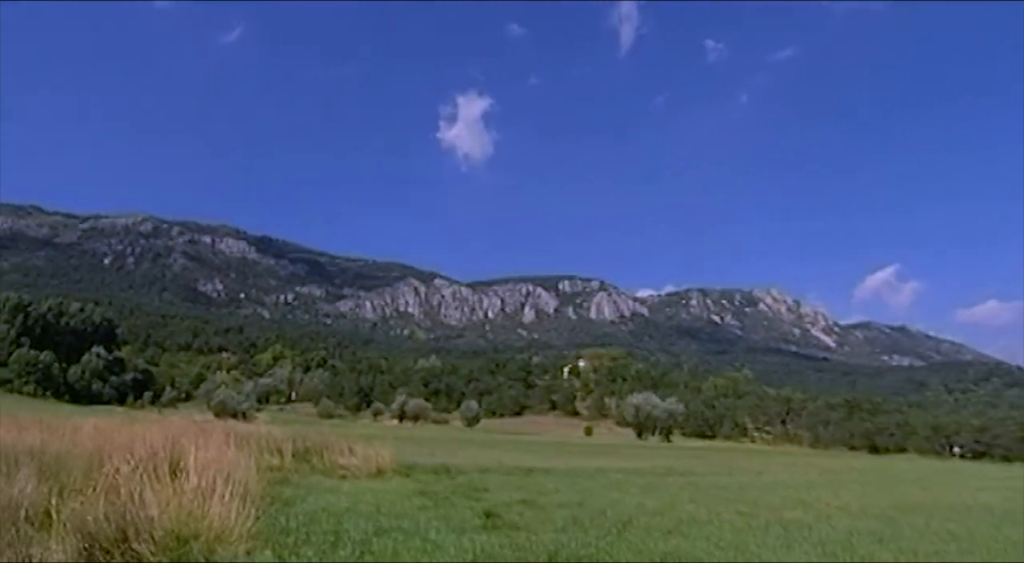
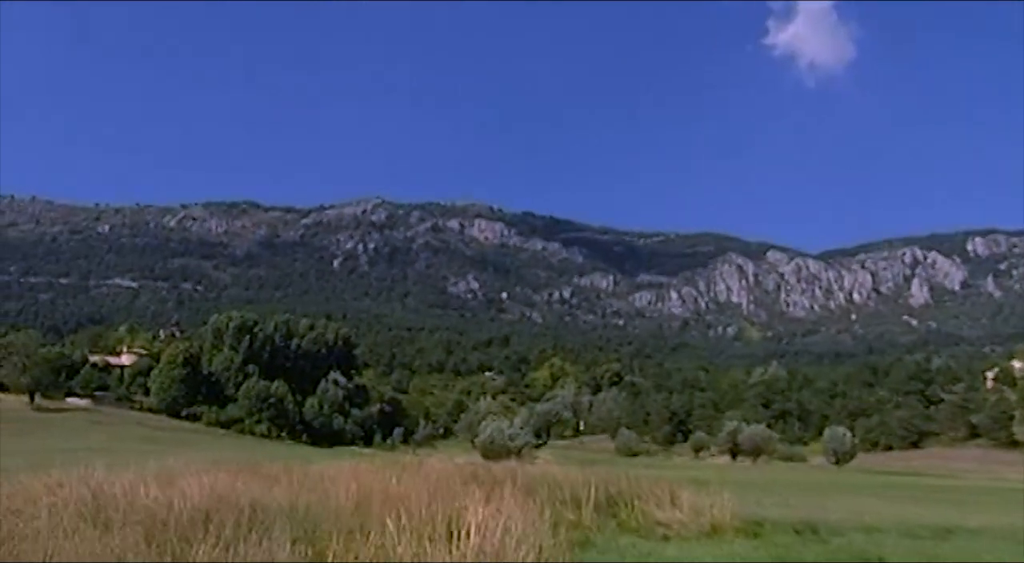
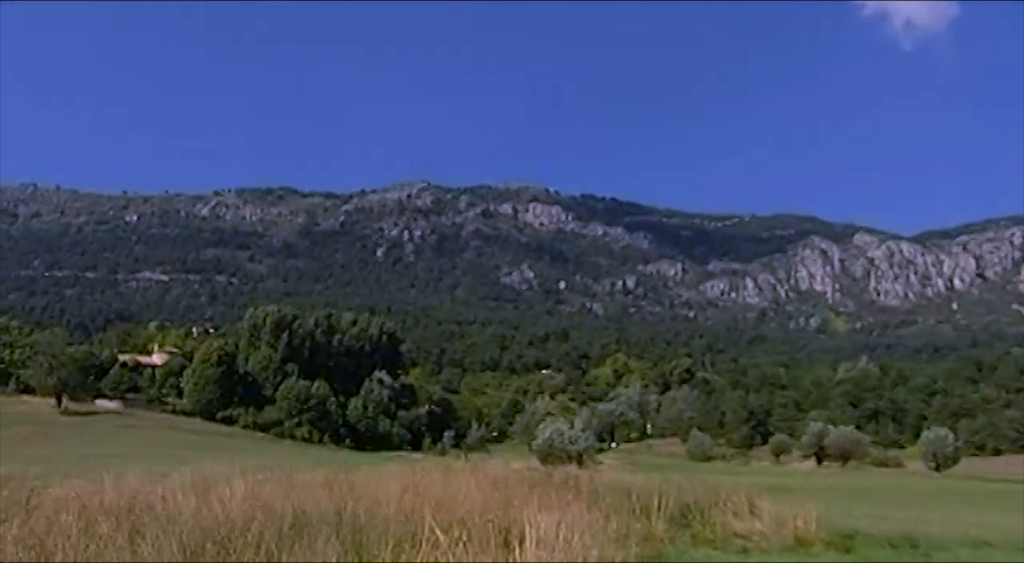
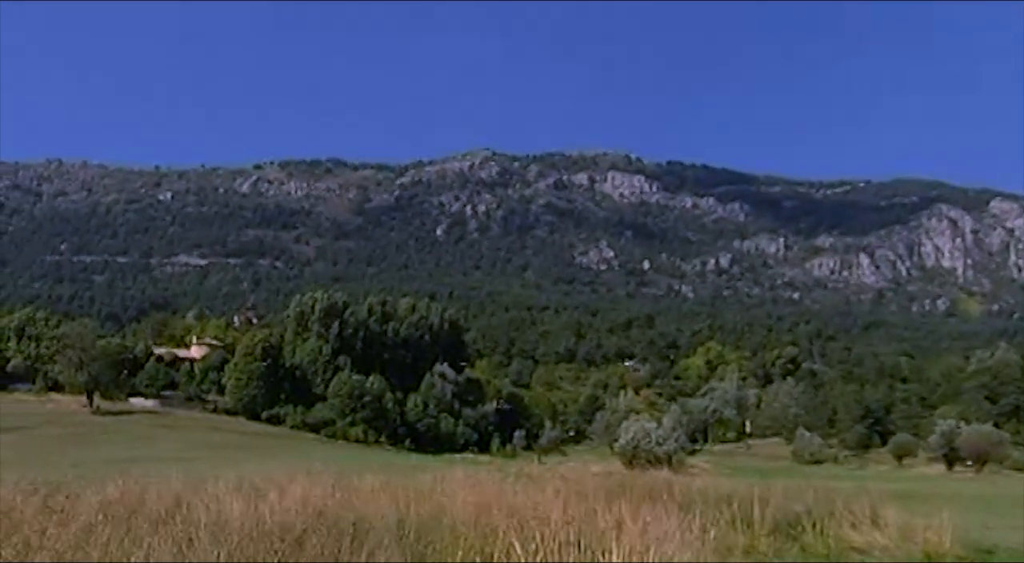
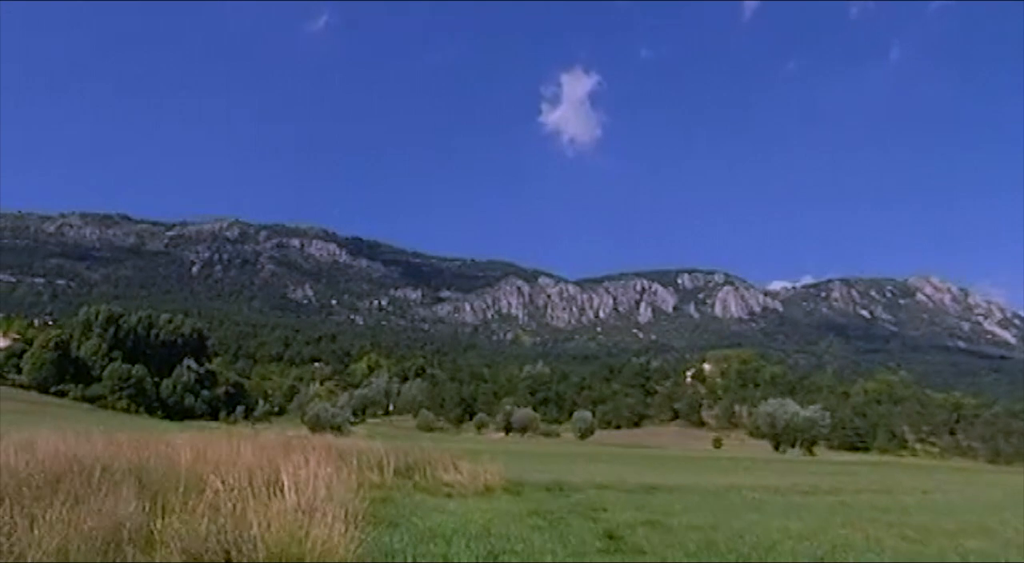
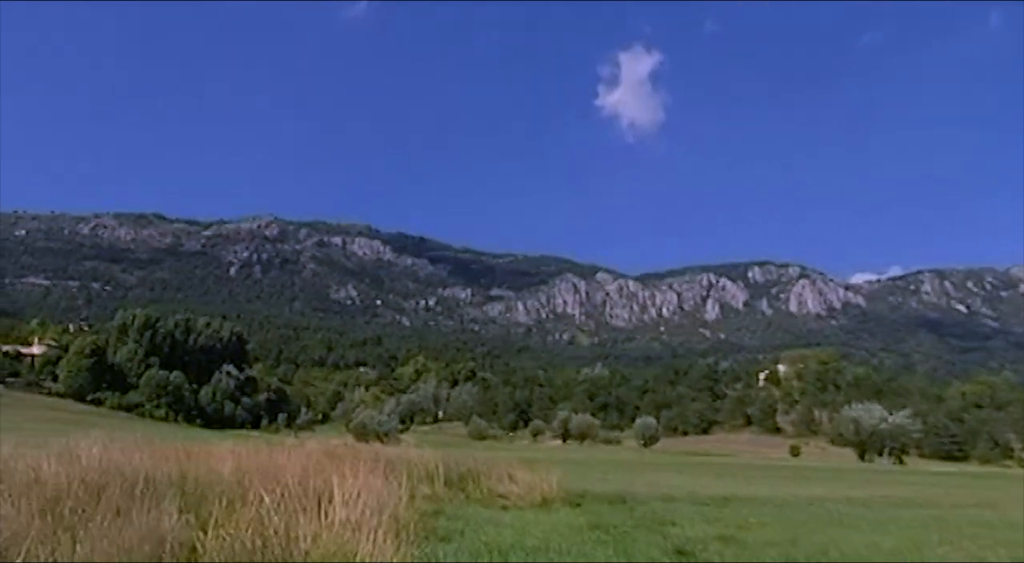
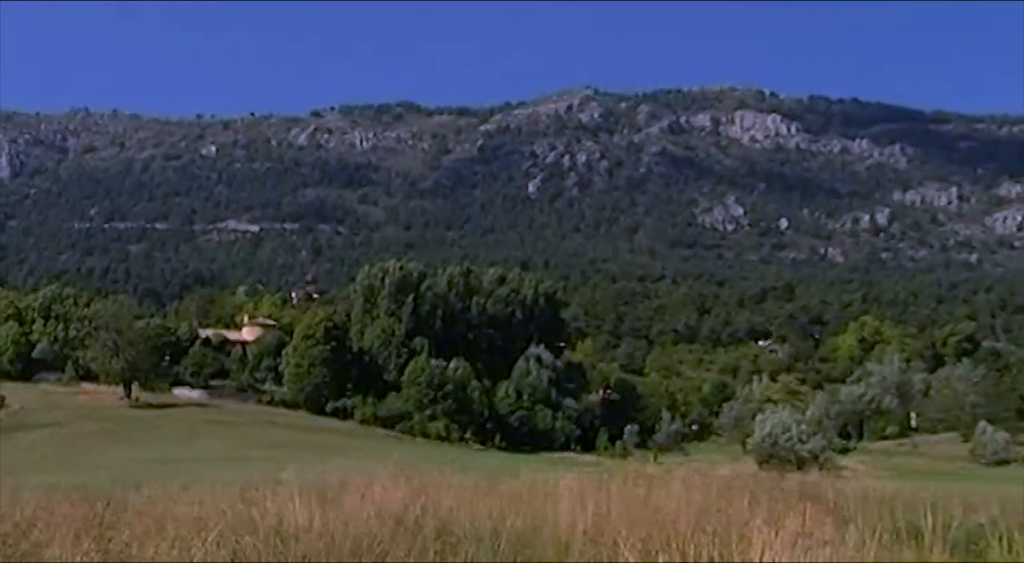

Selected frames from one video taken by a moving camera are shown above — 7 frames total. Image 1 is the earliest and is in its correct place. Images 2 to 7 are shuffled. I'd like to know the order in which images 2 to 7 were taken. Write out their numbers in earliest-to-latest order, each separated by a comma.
5, 6, 2, 3, 4, 7
